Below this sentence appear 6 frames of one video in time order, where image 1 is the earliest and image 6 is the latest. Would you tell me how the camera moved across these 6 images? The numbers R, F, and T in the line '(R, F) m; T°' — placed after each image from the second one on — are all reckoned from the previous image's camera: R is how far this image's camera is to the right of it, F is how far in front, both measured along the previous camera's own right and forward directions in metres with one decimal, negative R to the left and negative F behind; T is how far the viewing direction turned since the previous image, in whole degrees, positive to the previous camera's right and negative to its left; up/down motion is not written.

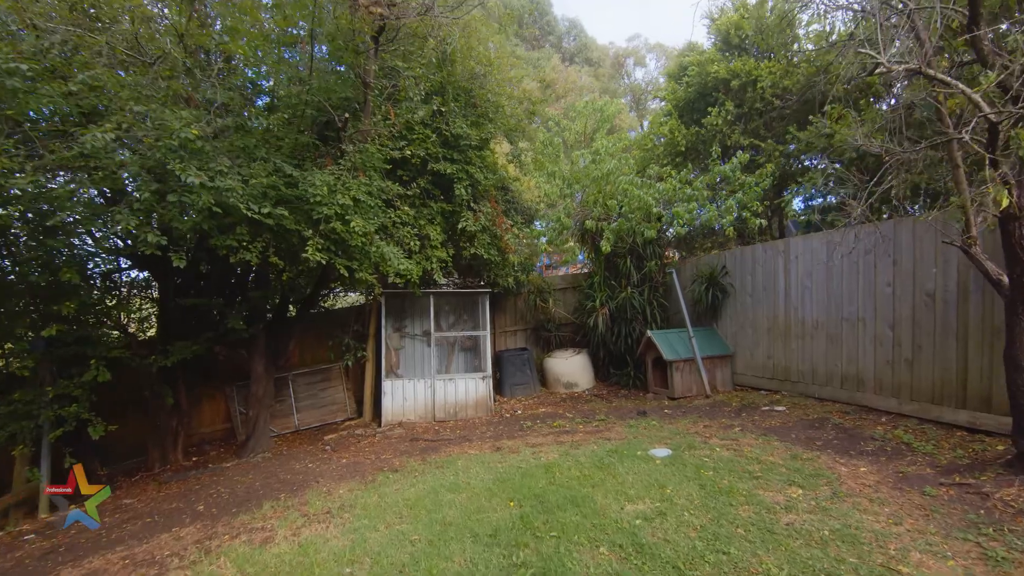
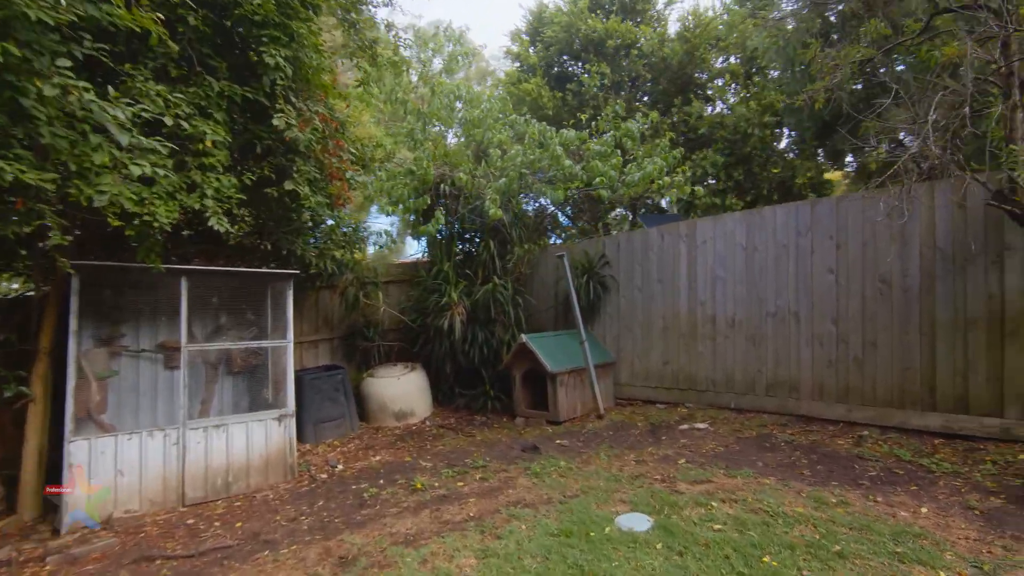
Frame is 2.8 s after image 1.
(-0.7, +2.7) m; +26°
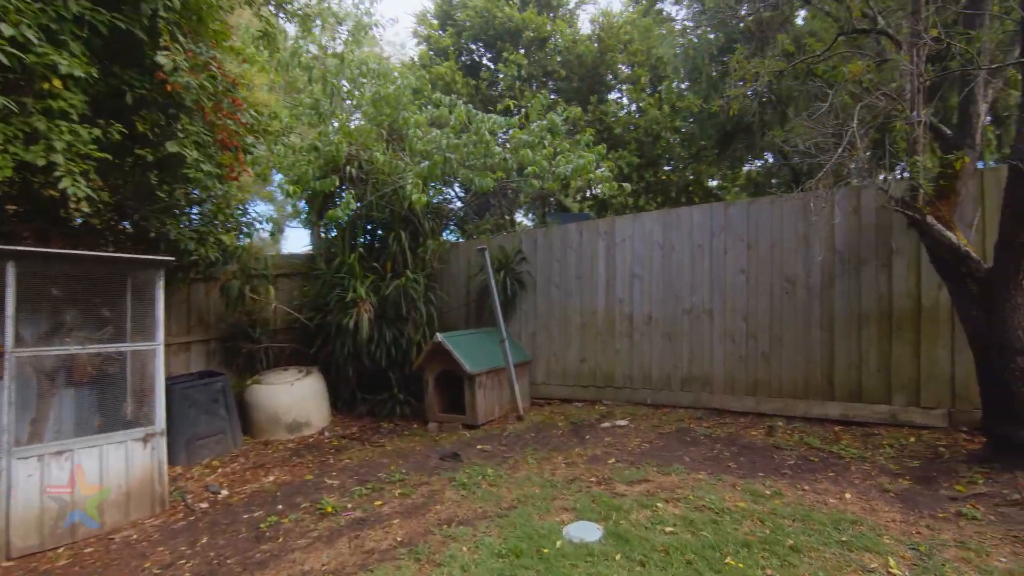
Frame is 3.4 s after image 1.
(-0.3, +0.4) m; +13°
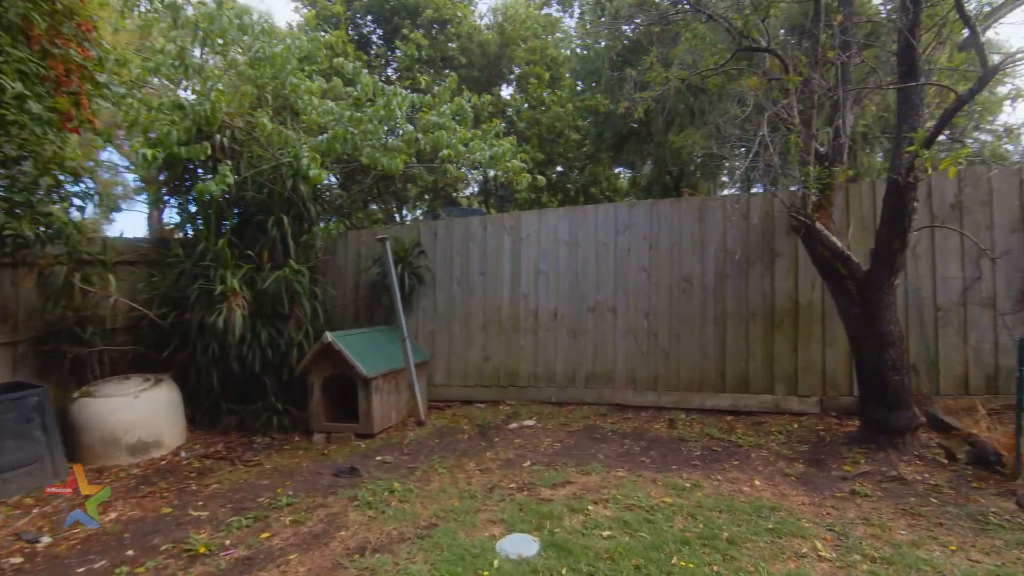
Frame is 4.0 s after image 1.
(-0.4, +0.4) m; +15°
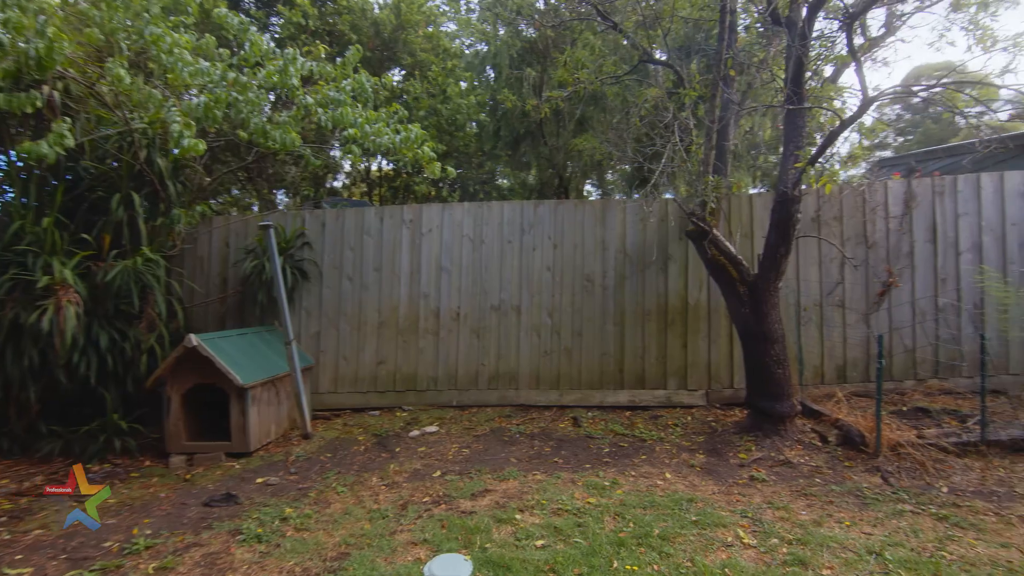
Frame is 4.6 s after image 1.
(-0.3, +0.3) m; +15°
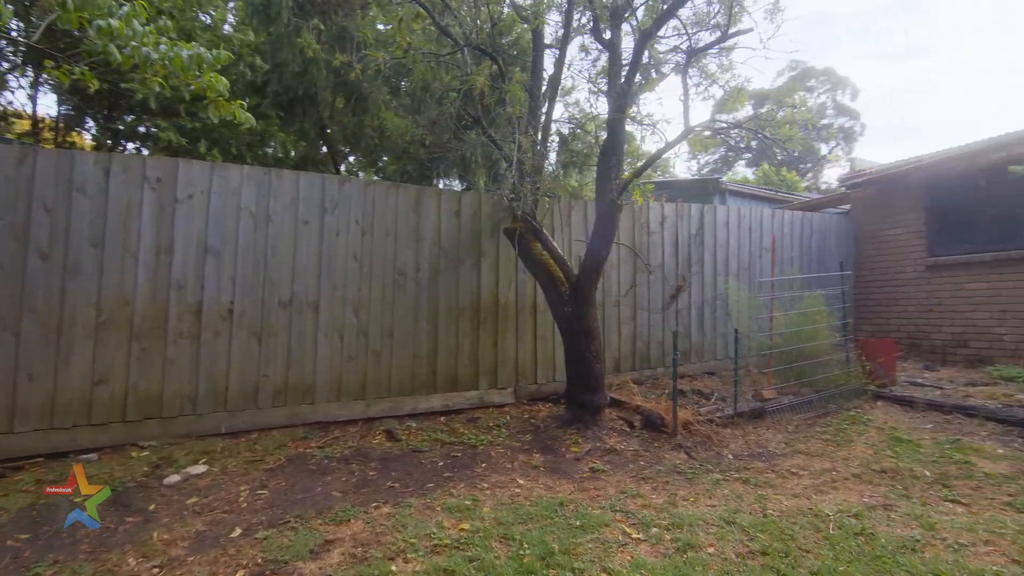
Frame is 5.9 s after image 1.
(-0.8, +0.7) m; +32°
